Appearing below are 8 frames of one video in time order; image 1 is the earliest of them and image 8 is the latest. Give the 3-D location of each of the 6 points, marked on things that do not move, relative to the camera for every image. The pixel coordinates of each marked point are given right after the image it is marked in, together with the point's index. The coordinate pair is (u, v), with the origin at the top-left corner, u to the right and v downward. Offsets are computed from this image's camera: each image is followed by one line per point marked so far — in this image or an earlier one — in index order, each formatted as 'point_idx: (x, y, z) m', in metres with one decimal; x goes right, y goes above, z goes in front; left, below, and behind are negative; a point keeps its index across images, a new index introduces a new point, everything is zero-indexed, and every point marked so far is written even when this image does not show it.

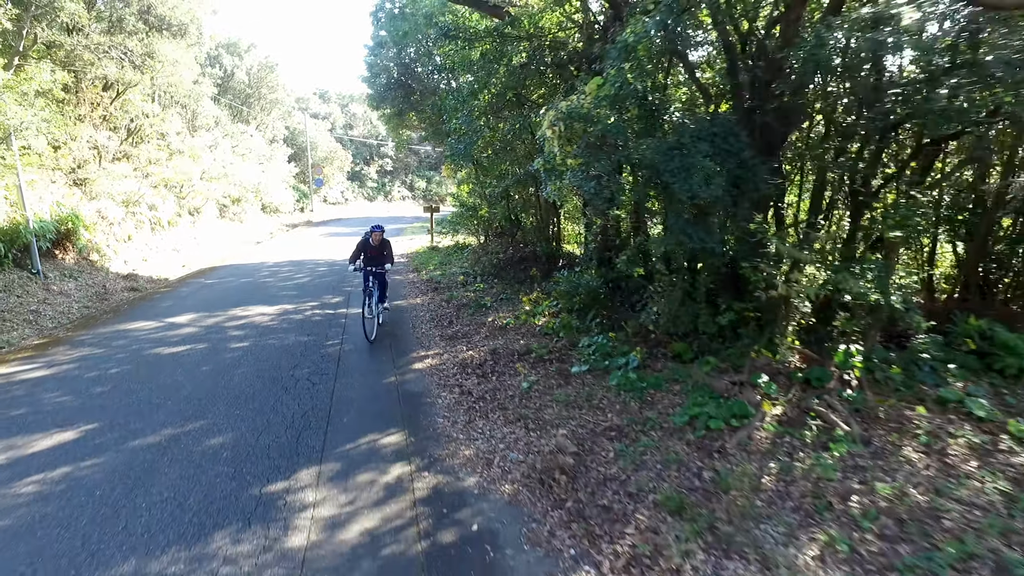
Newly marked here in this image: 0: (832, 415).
0: (+2.3, -0.9, +5.0) m
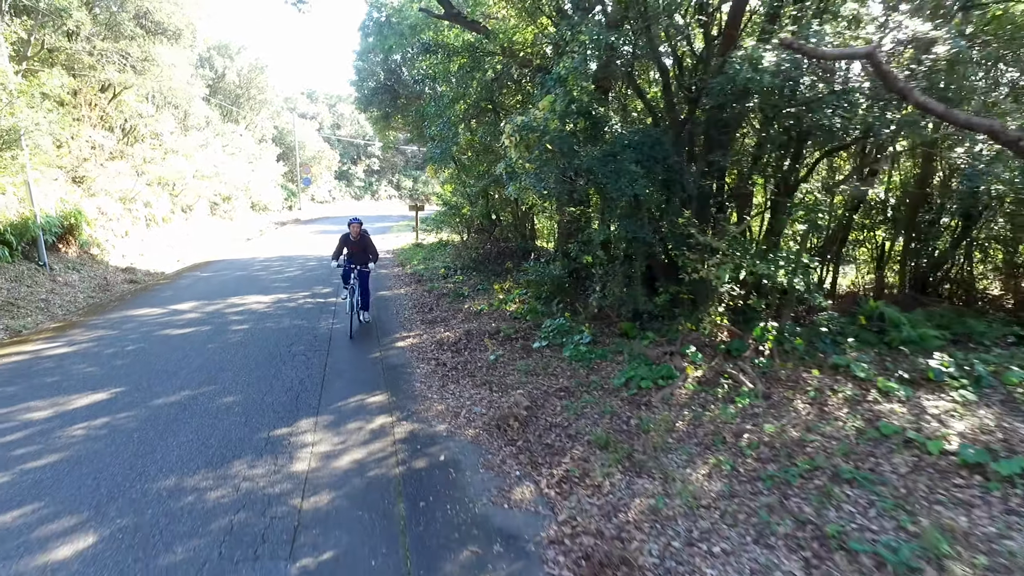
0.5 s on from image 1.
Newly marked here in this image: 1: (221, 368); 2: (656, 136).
0: (+2.0, -0.7, +6.0) m
1: (-3.1, -0.9, +7.5) m
2: (+1.3, +1.4, +6.6) m
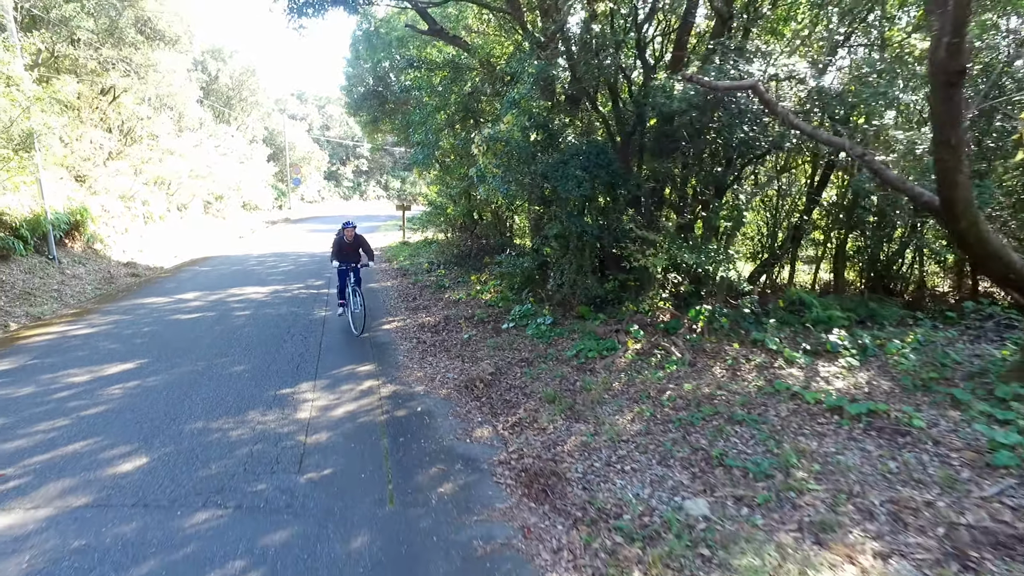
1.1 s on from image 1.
0: (+1.6, -0.6, +7.2) m
1: (-3.5, -0.7, +8.6) m
2: (+1.0, +1.6, +7.7) m
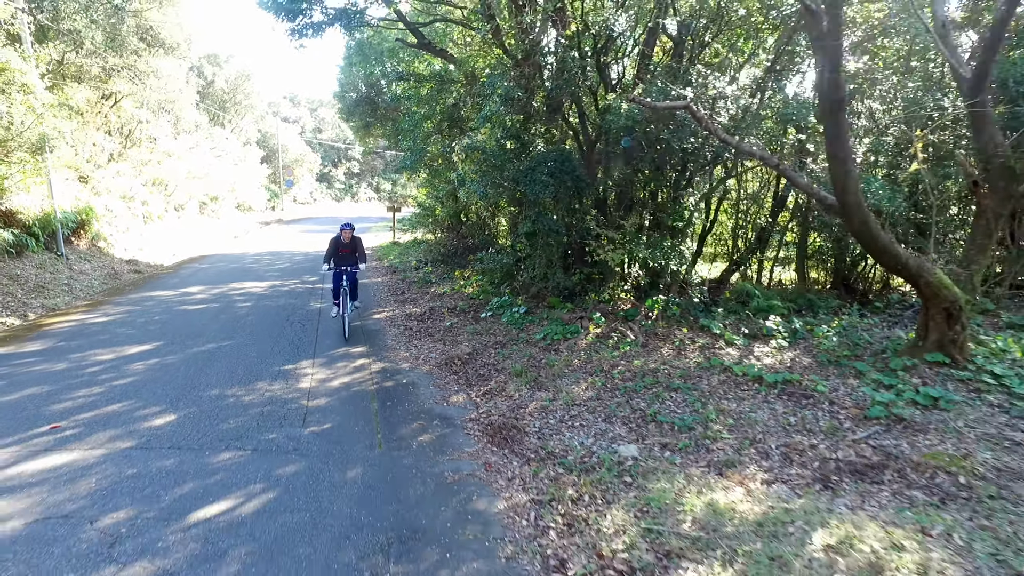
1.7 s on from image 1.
0: (+1.4, -0.5, +8.2) m
1: (-3.8, -0.6, +9.5) m
2: (+0.7, +1.7, +8.7) m
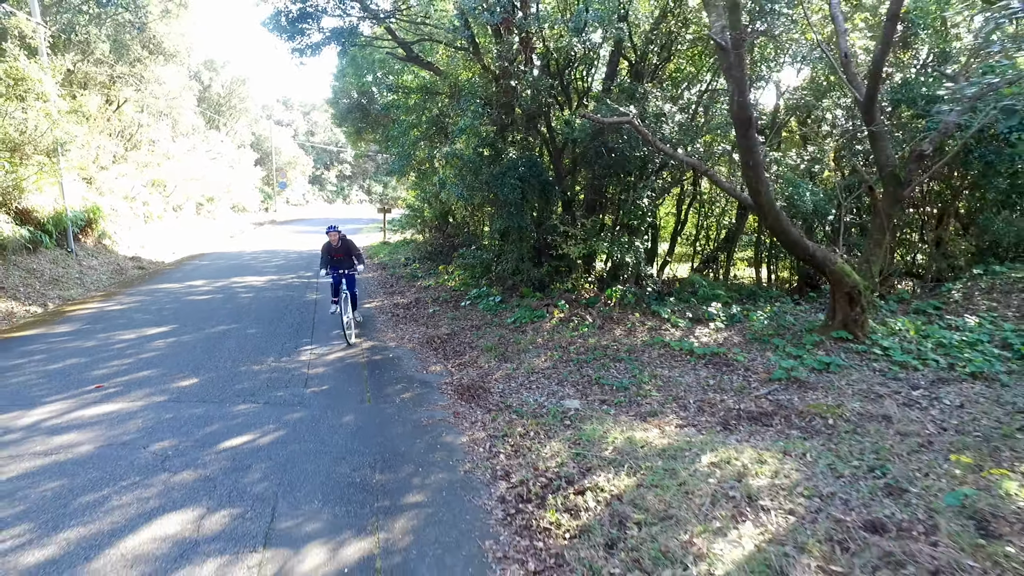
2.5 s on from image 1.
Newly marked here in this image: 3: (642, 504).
0: (+1.0, -0.4, +9.4) m
1: (-4.2, -0.4, +10.7) m
2: (+0.3, +1.8, +9.9) m
3: (+0.8, -1.3, +4.2) m
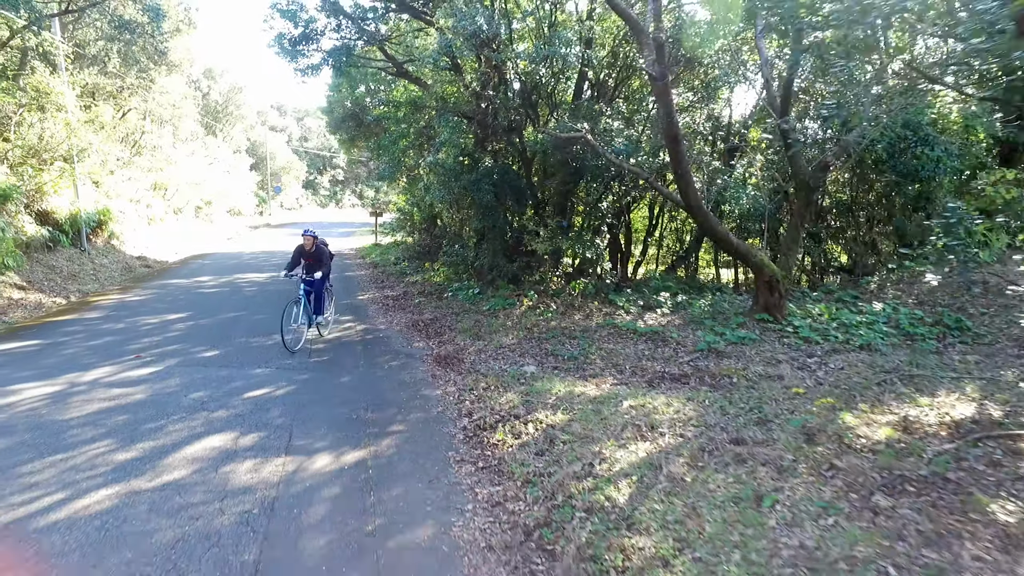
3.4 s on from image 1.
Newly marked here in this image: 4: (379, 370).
0: (+0.6, -0.2, +10.8) m
1: (-4.6, -0.3, +12.0) m
2: (-0.1, +1.9, +11.3) m
3: (+0.5, -1.1, +5.6) m
4: (-1.5, -0.9, +7.7) m
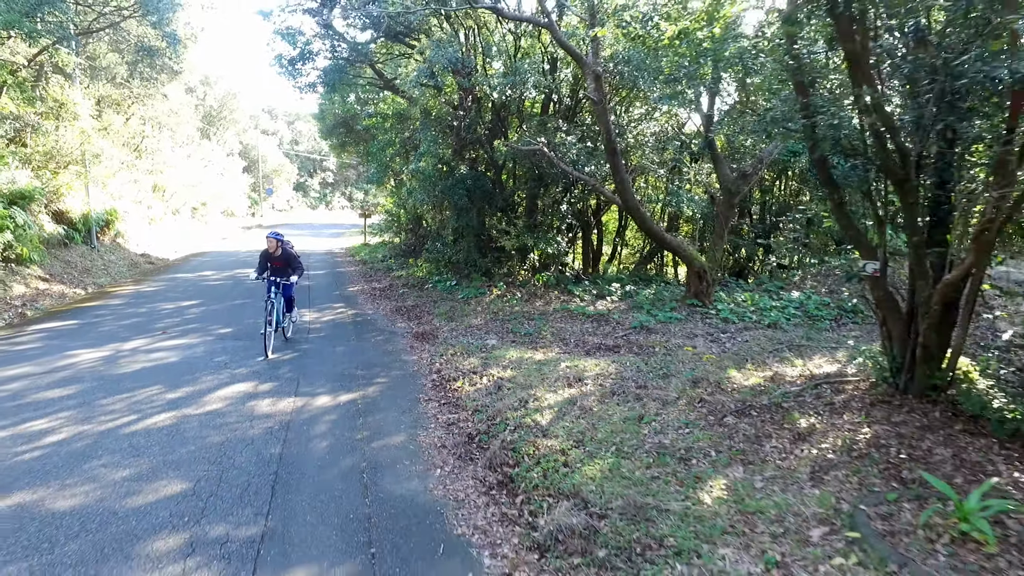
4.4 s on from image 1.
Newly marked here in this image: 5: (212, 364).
0: (+0.1, -0.1, +12.4) m
1: (-5.1, -0.1, +13.5) m
2: (-0.6, +2.1, +12.9) m
3: (0.0, -0.9, +7.2) m
4: (-1.9, -0.7, +9.3) m
5: (-3.3, -0.9, +7.8) m
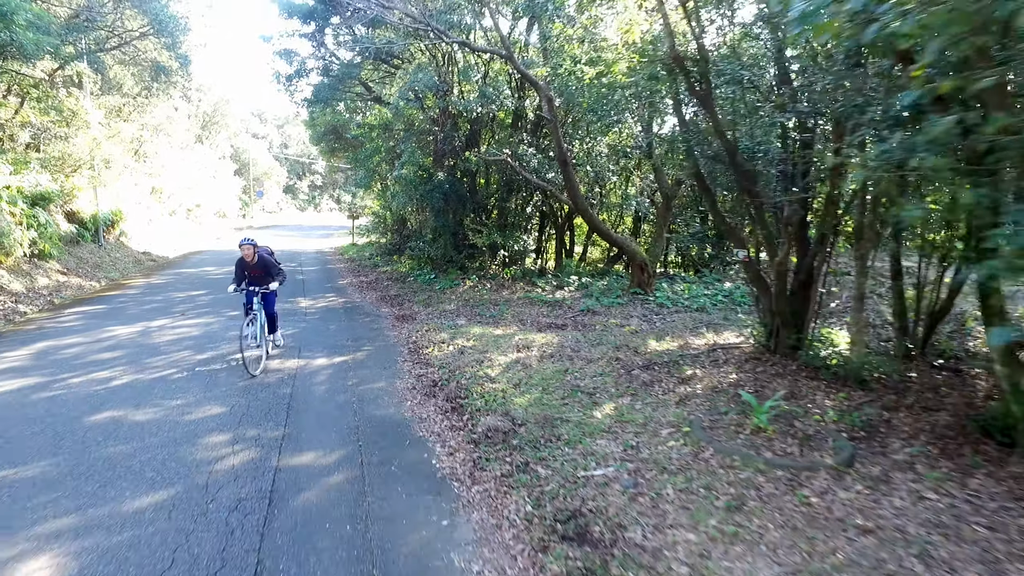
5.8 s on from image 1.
0: (-0.5, +0.1, +14.1) m
1: (-5.7, 0.0, +15.2) m
2: (-1.2, +2.2, +14.6) m
3: (-0.5, -0.8, +8.9) m
4: (-2.5, -0.6, +11.0) m
5: (-3.8, -0.7, +9.4) m
